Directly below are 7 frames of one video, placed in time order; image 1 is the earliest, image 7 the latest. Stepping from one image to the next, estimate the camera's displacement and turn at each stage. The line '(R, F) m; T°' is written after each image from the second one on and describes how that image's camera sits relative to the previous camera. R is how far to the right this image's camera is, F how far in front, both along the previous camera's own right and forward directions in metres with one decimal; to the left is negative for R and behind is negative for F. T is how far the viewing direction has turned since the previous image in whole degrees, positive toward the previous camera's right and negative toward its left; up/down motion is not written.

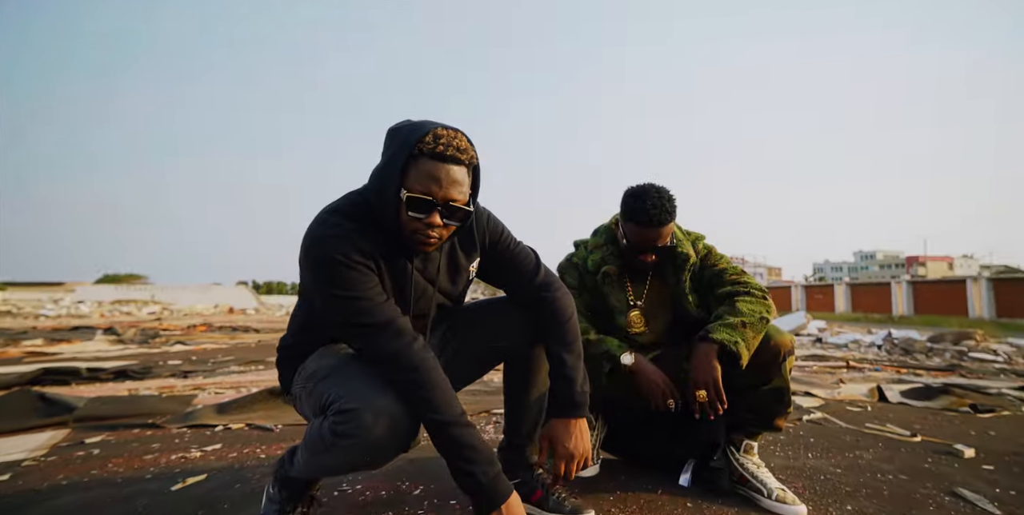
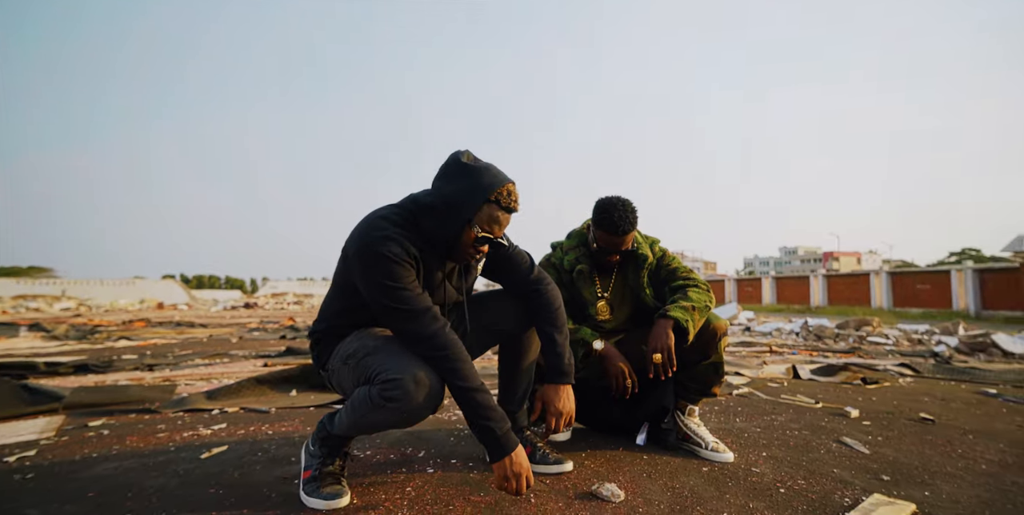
(-0.2, -0.4) m; +6°
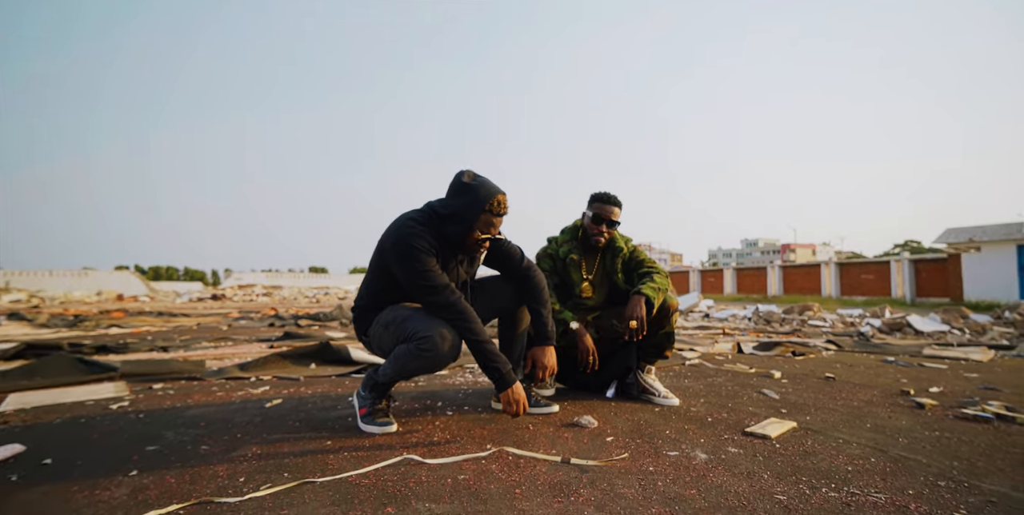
(-0.2, -0.7) m; +3°
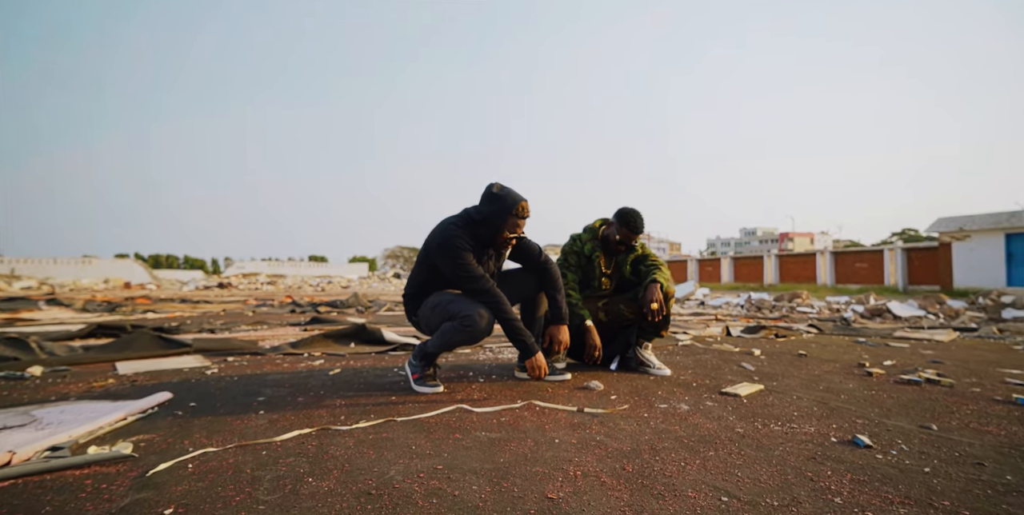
(-0.1, -0.6) m; 0°
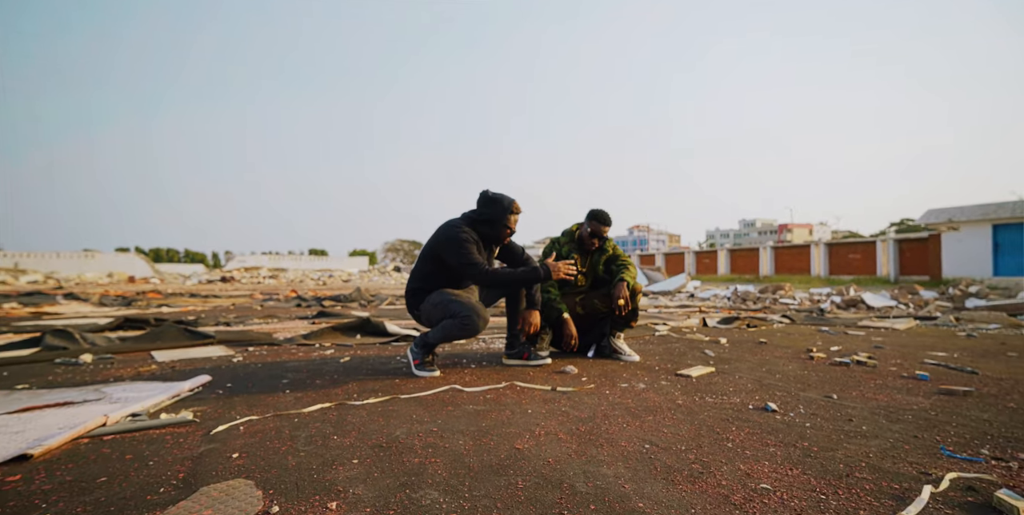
(+0.1, -0.5) m; 0°
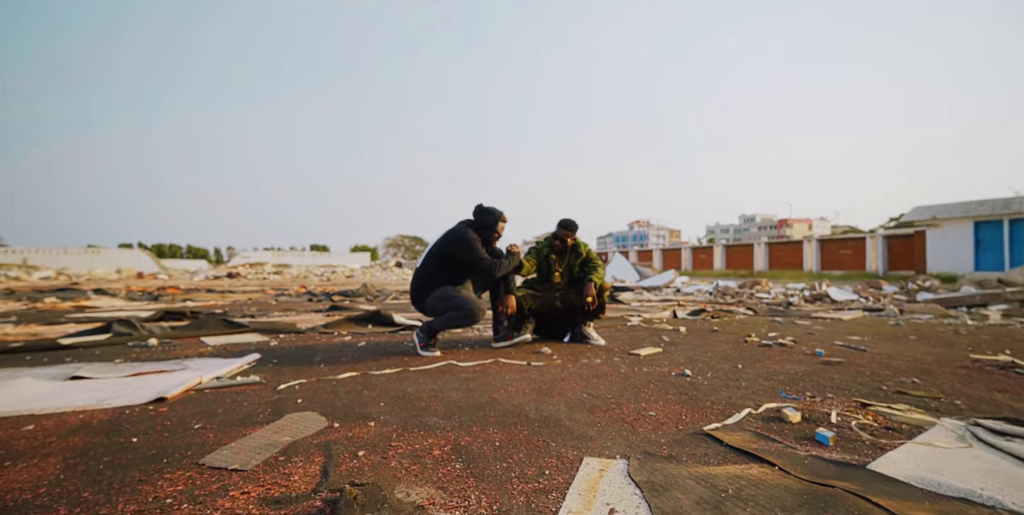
(+0.1, -0.9) m; 0°
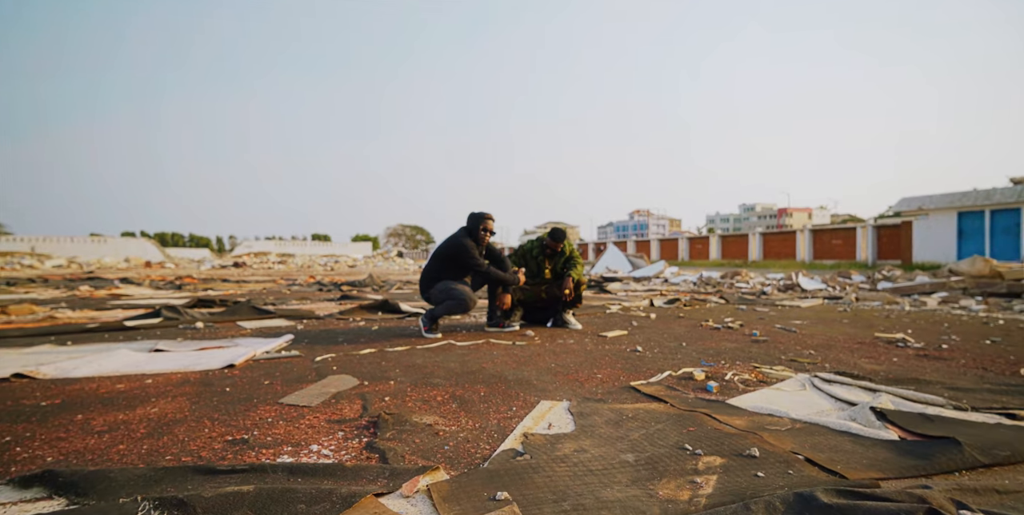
(+0.1, -0.8) m; 0°
